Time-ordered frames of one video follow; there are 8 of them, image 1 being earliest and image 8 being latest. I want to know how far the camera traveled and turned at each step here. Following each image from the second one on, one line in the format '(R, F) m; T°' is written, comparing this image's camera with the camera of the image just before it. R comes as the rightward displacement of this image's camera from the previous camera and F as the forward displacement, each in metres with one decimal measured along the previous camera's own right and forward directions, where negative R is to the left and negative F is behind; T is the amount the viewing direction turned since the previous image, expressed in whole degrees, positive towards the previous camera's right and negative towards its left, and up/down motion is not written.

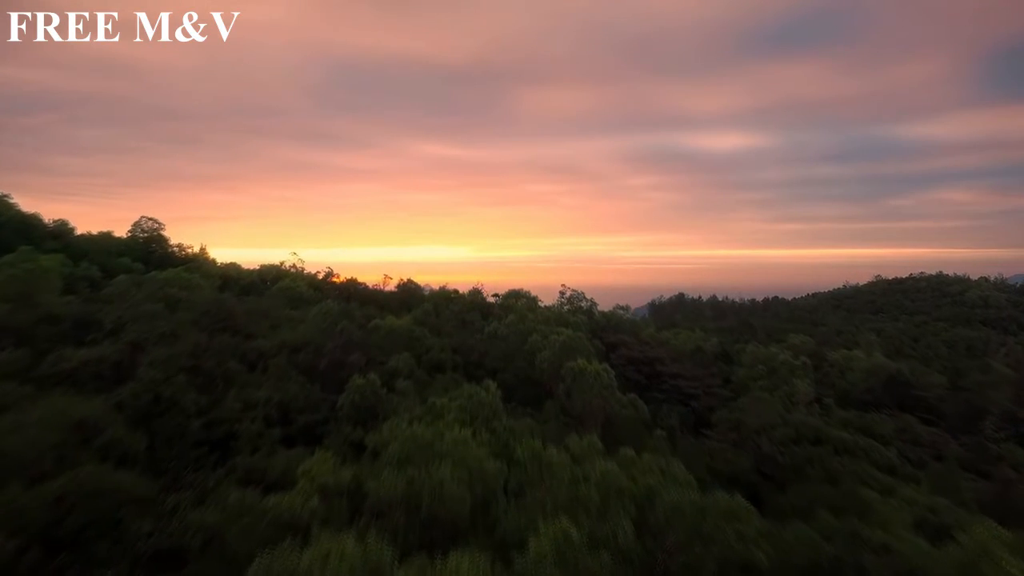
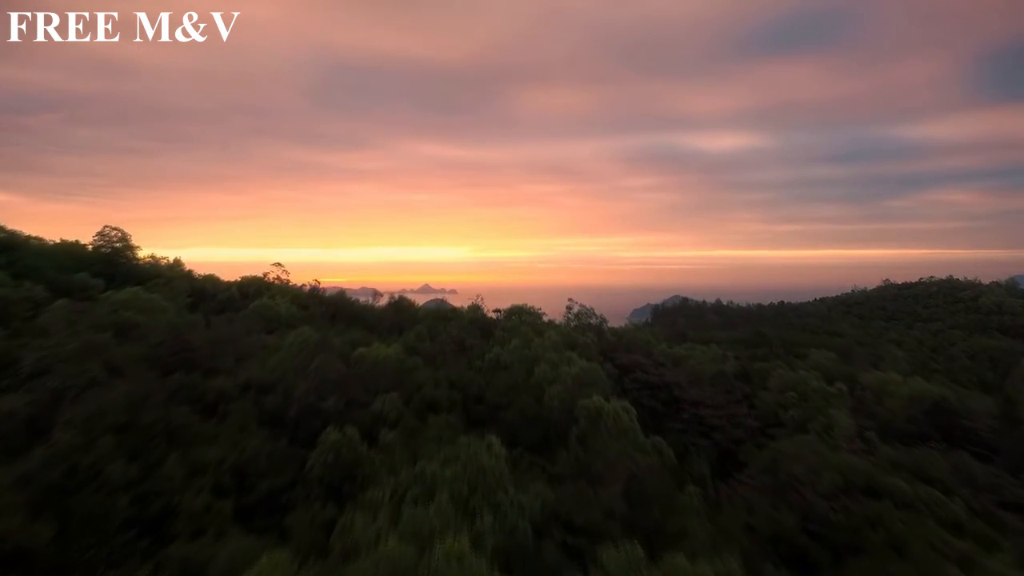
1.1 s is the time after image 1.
(-0.1, +1.1) m; 0°
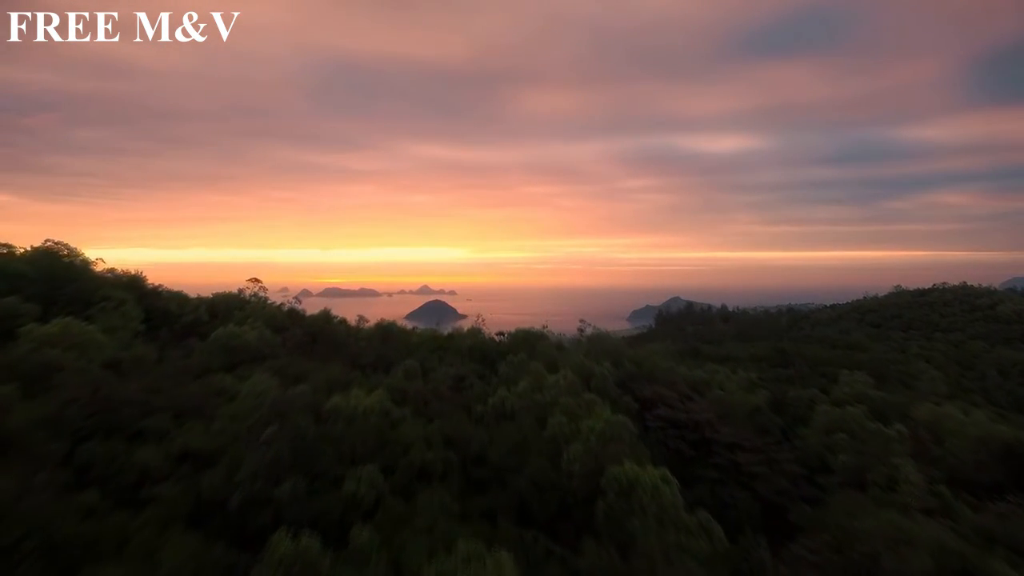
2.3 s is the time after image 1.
(-0.1, +1.4) m; 0°
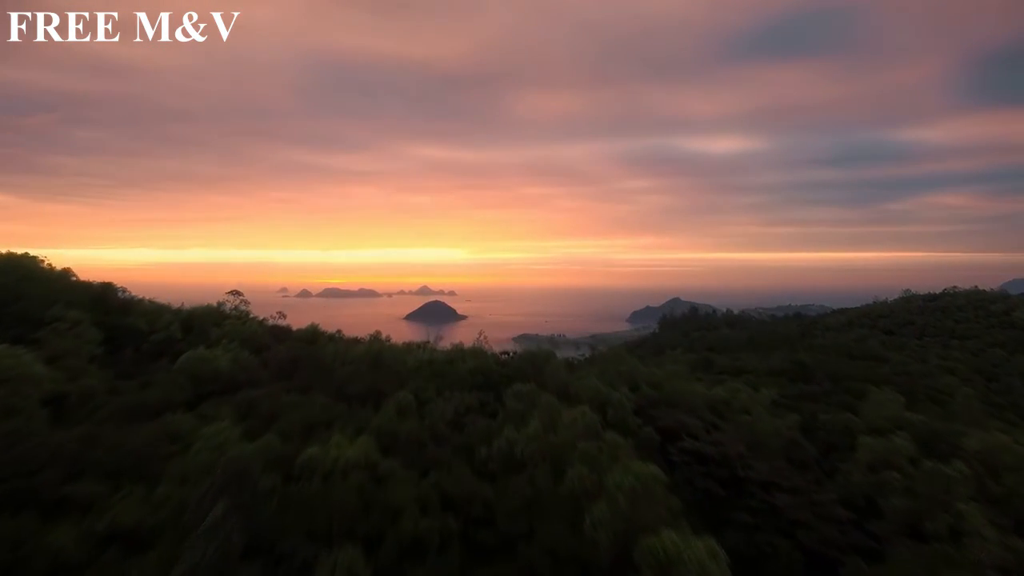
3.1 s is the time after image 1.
(-0.1, +1.0) m; 0°
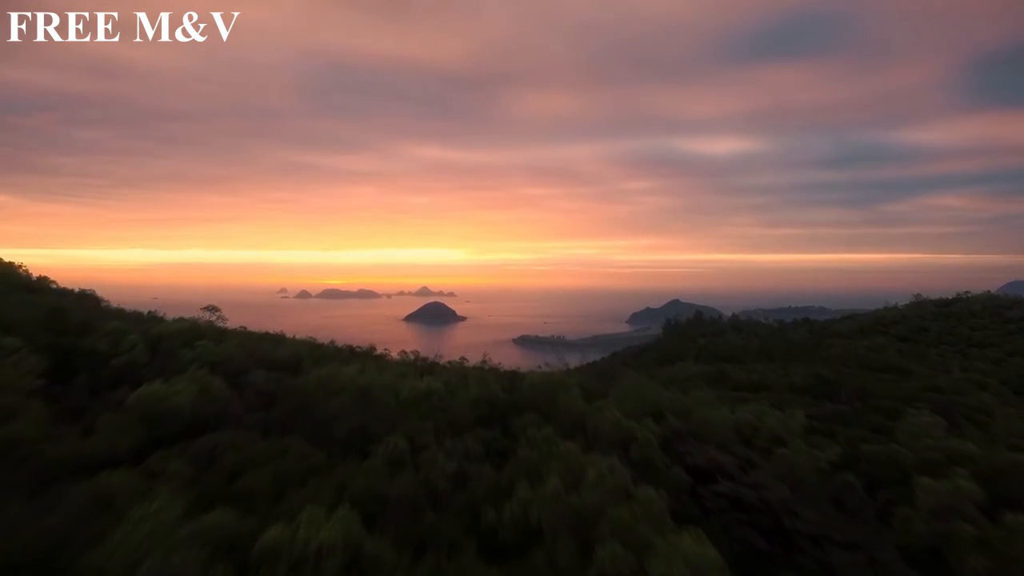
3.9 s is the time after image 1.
(-0.1, +1.1) m; 0°
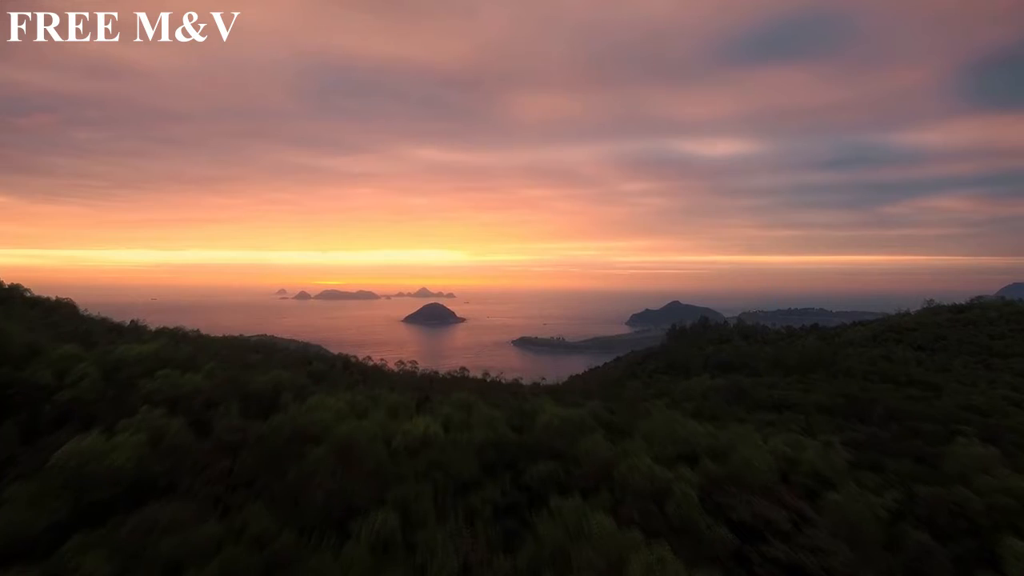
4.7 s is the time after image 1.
(-0.1, +1.2) m; 0°
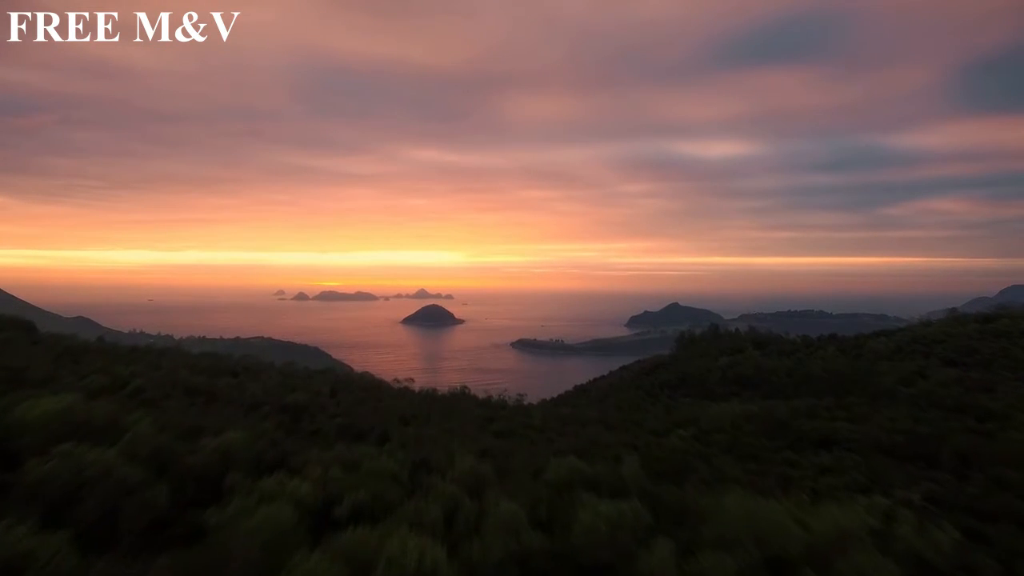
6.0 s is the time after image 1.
(-0.2, +2.1) m; 0°
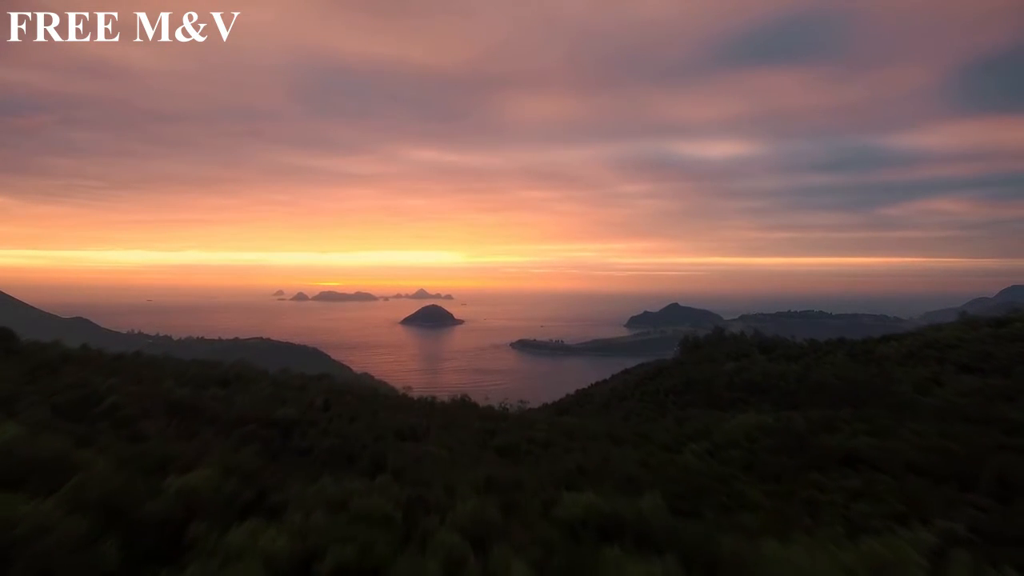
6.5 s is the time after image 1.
(-0.1, +0.9) m; 0°
